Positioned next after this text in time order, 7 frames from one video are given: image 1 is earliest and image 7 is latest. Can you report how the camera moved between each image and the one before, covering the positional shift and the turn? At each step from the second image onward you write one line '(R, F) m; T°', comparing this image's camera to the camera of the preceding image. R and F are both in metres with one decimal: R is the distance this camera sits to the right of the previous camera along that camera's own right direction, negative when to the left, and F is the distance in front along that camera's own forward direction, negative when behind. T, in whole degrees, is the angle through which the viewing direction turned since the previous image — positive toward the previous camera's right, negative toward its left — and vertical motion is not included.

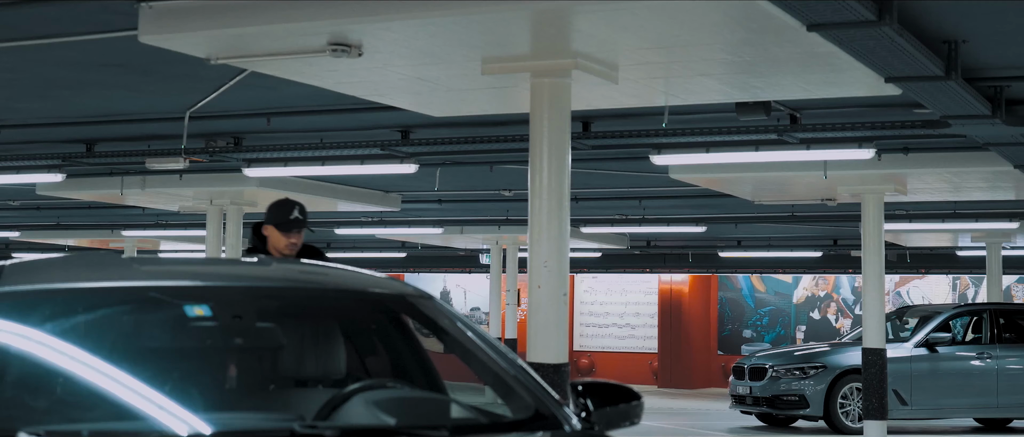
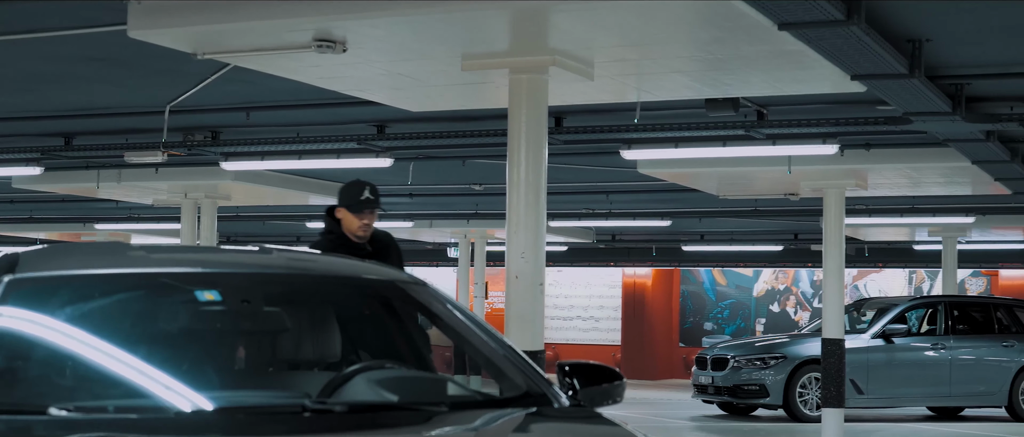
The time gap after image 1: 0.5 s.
(-0.1, -0.2) m; +1°
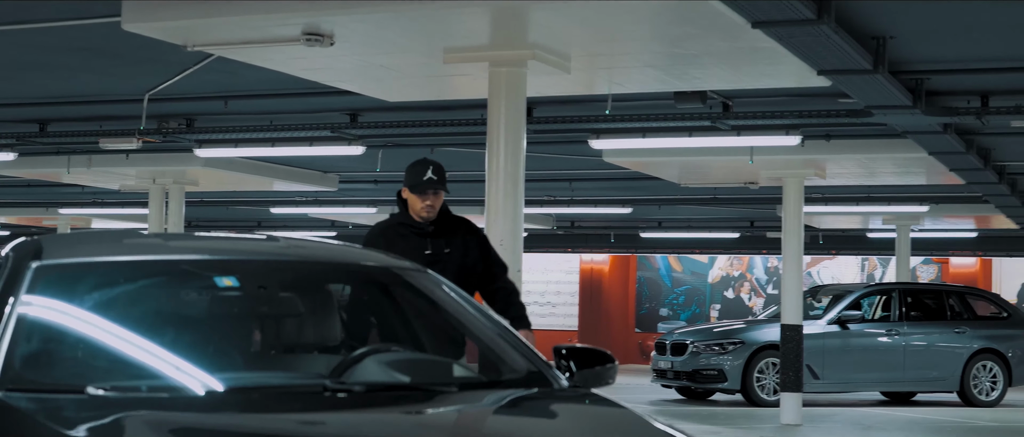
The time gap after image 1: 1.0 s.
(-0.1, -0.2) m; +2°
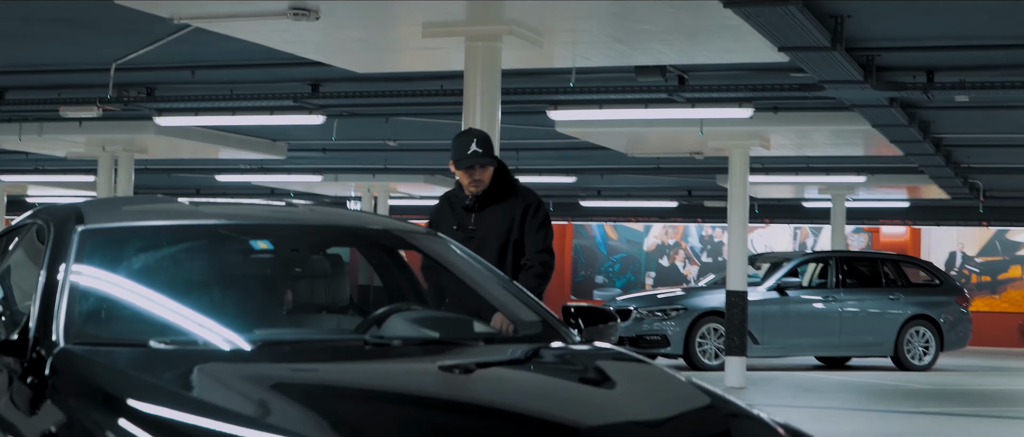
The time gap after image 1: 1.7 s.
(-0.2, -0.3) m; +3°
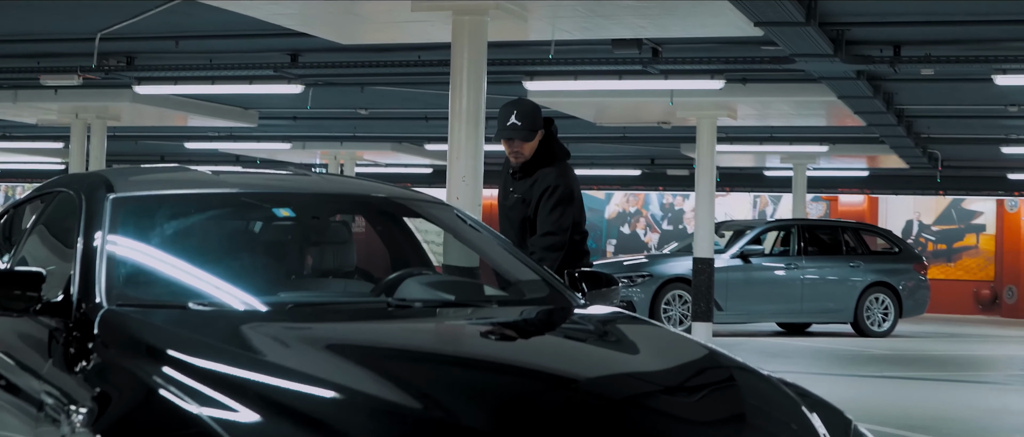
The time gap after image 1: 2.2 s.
(-0.2, -0.2) m; +2°
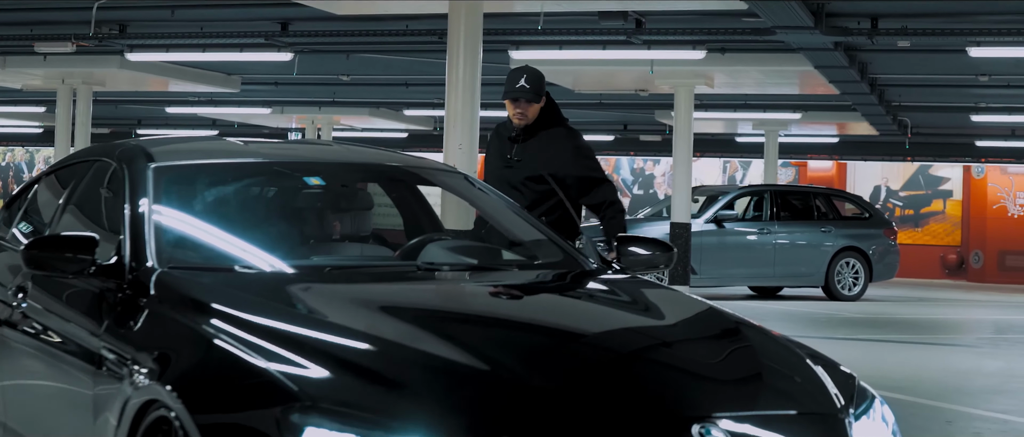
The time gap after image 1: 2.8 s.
(-0.2, -0.3) m; +1°
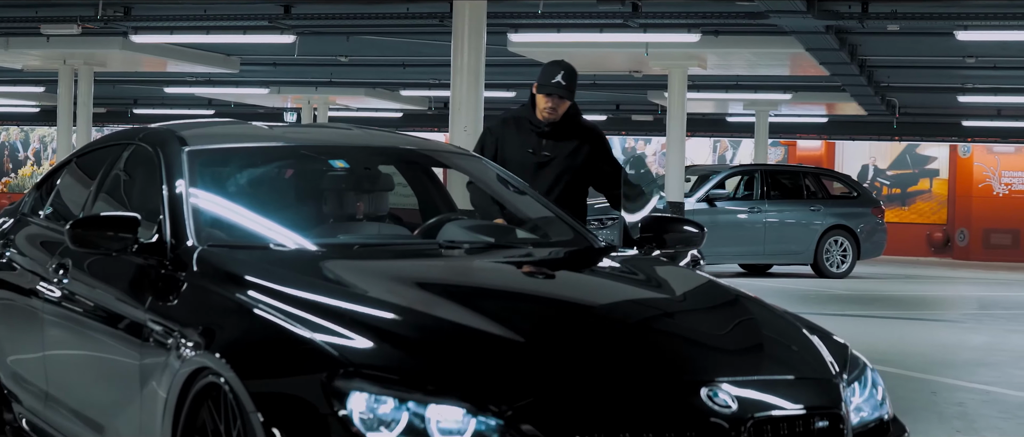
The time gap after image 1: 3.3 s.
(-0.1, -0.3) m; 0°
